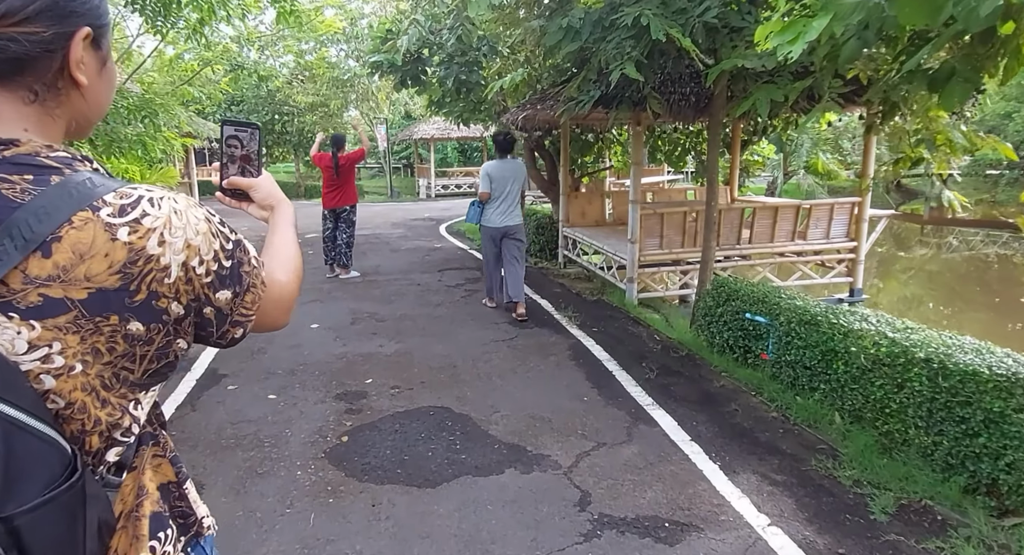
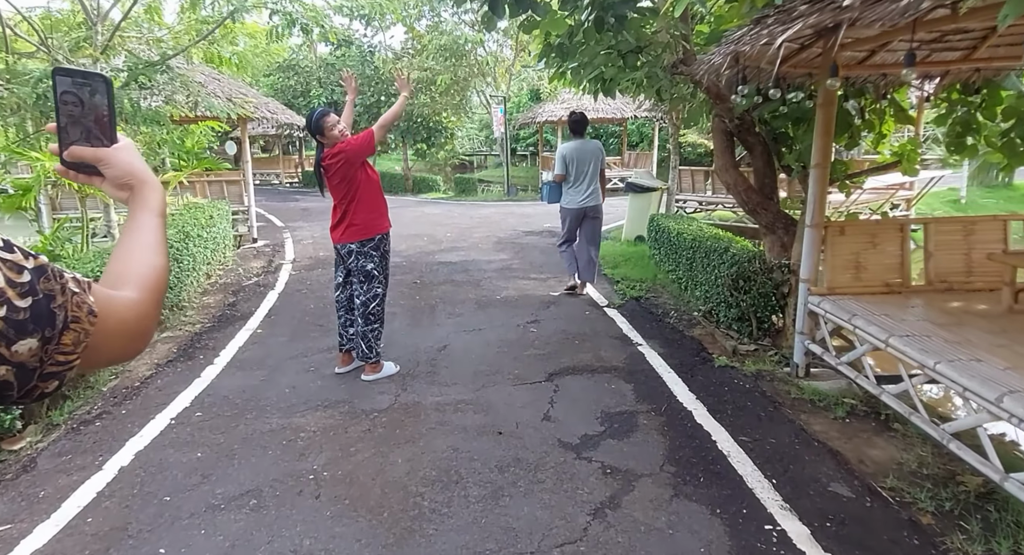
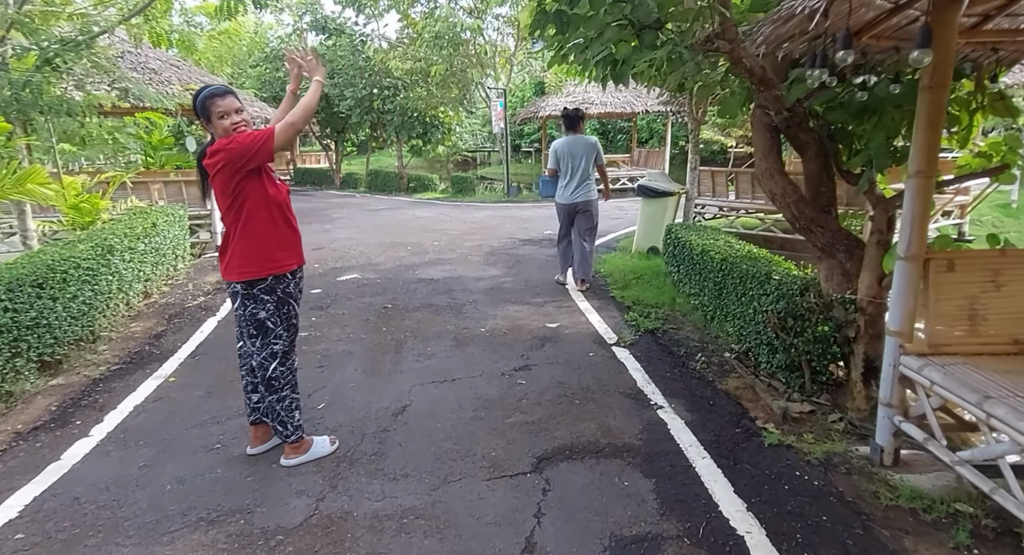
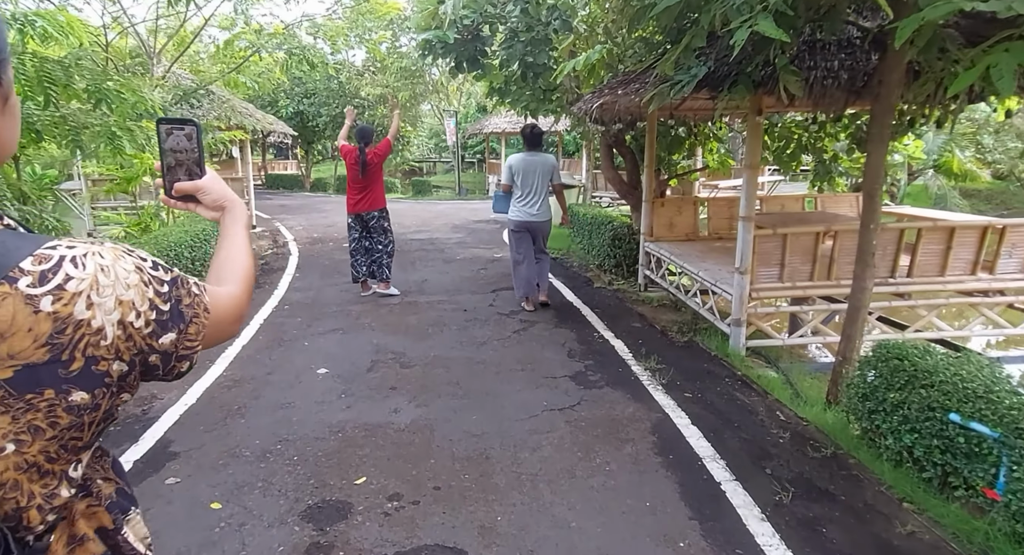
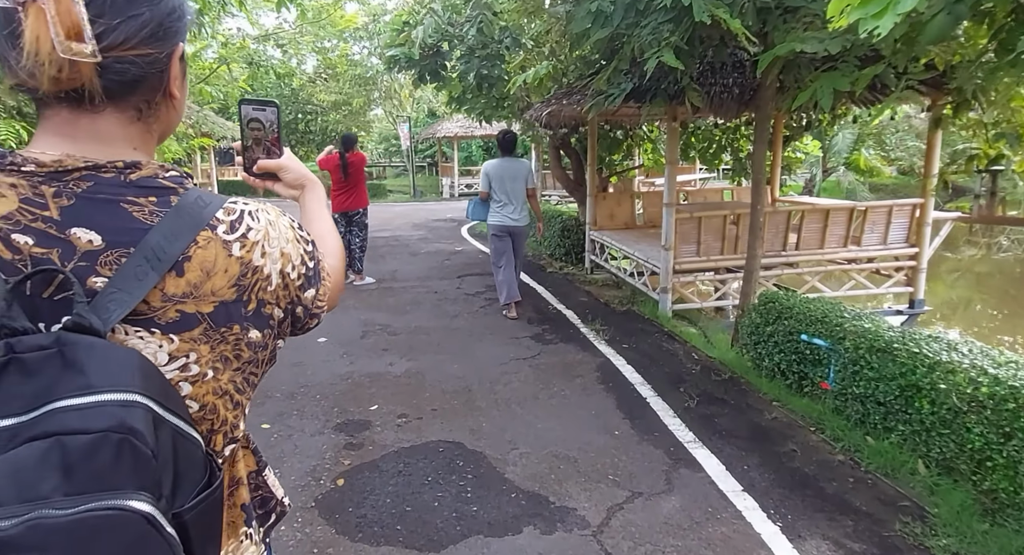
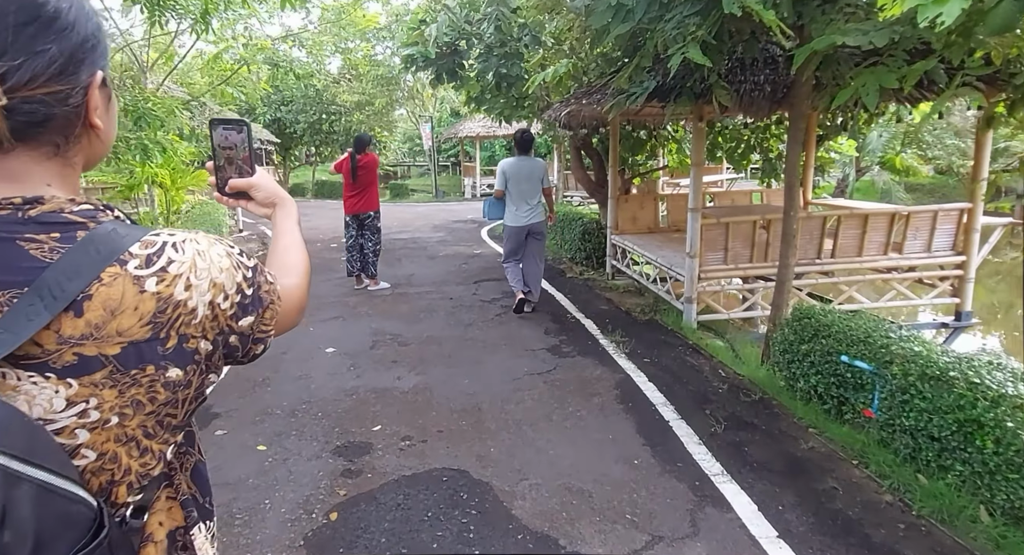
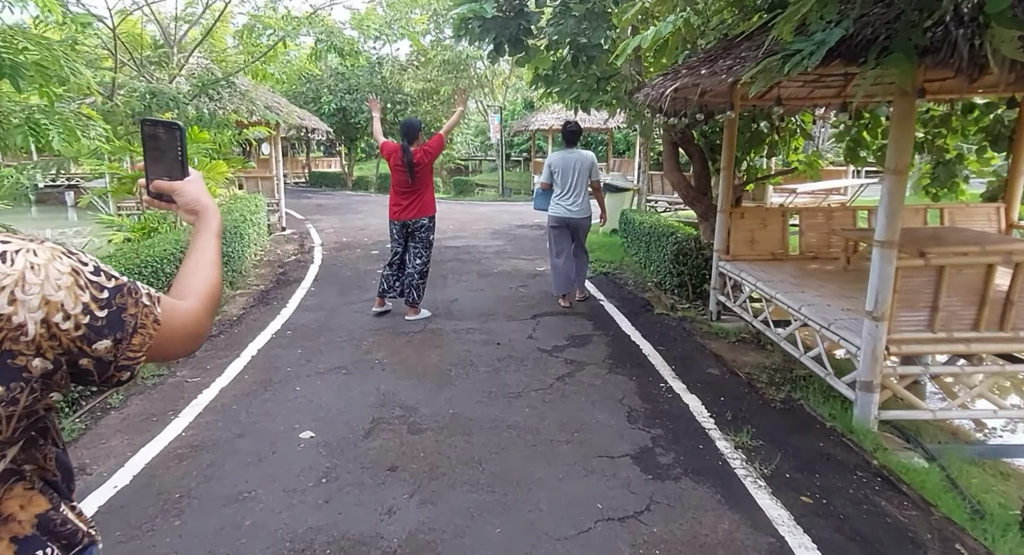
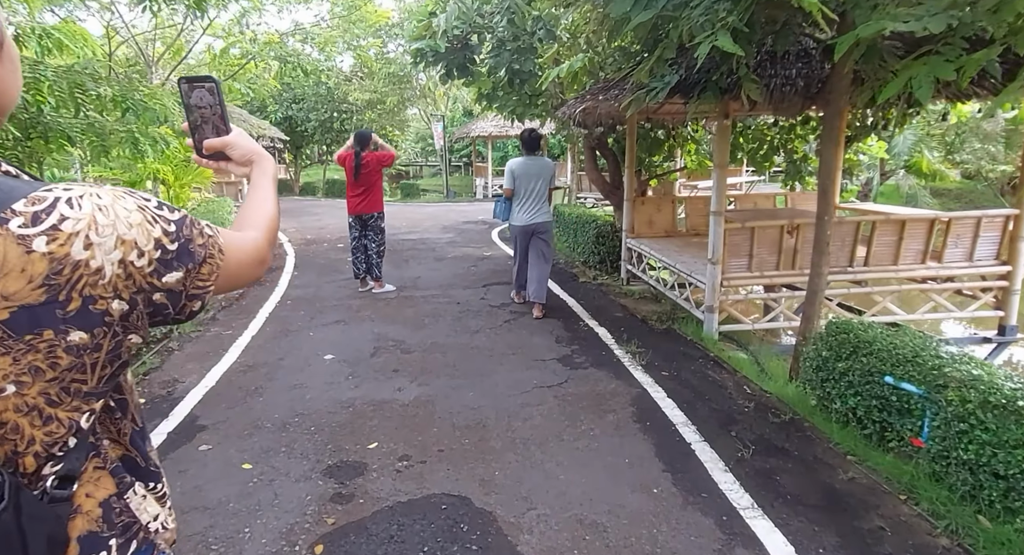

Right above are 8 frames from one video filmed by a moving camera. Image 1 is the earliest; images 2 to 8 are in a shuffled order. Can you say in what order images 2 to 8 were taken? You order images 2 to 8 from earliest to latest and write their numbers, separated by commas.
5, 6, 8, 4, 7, 2, 3
